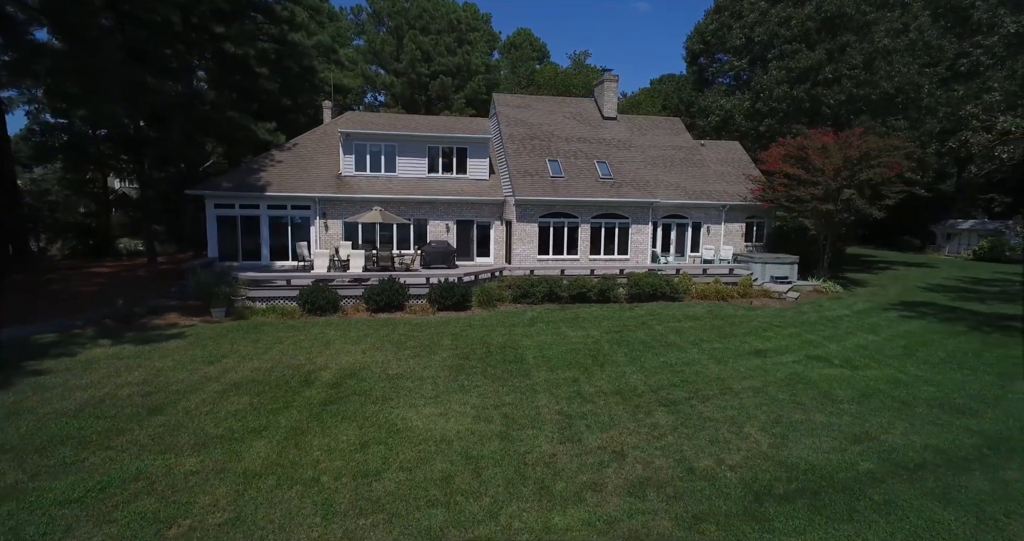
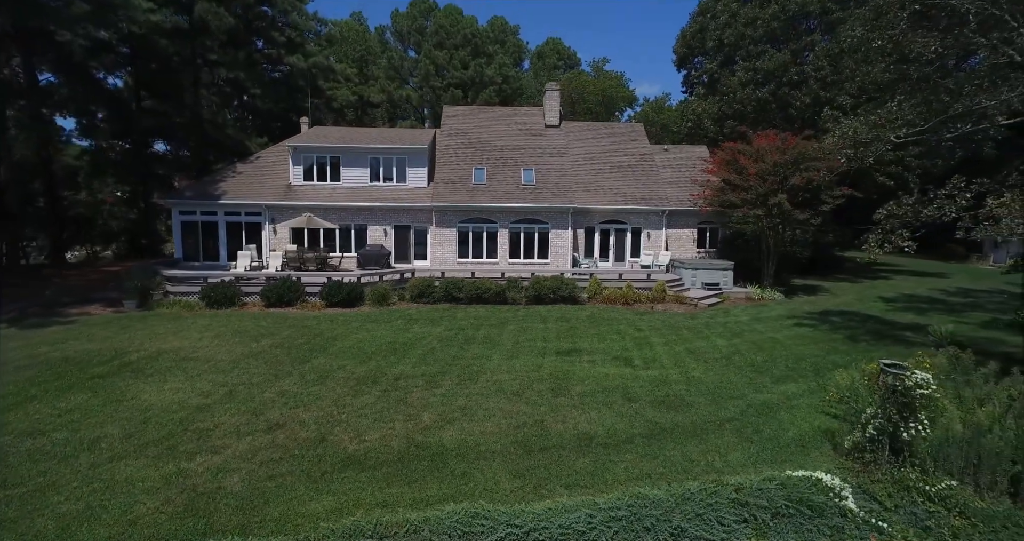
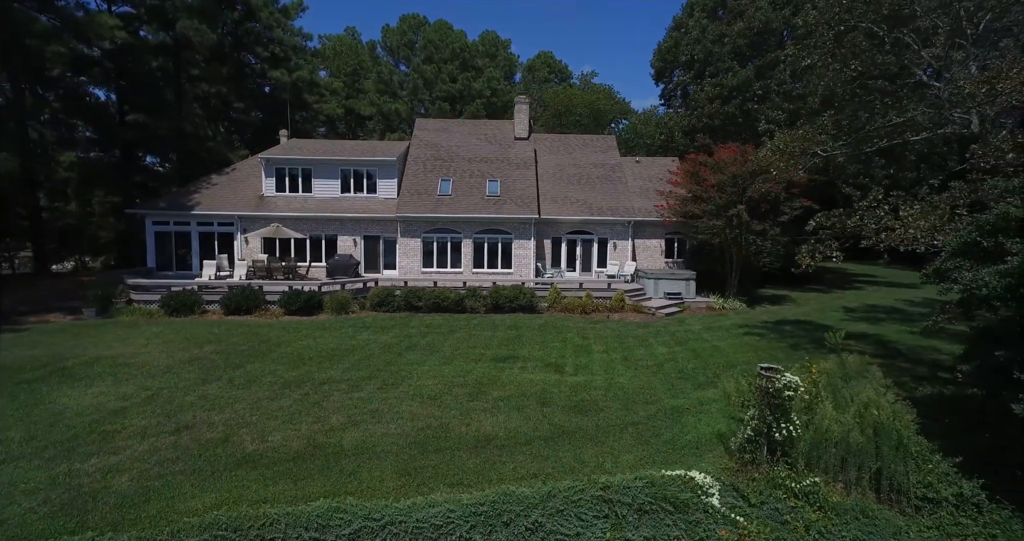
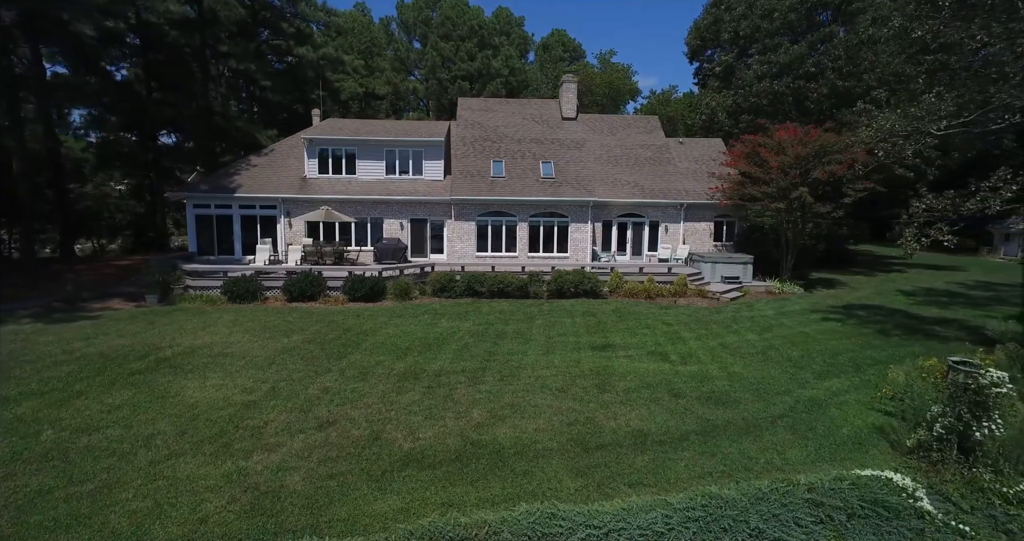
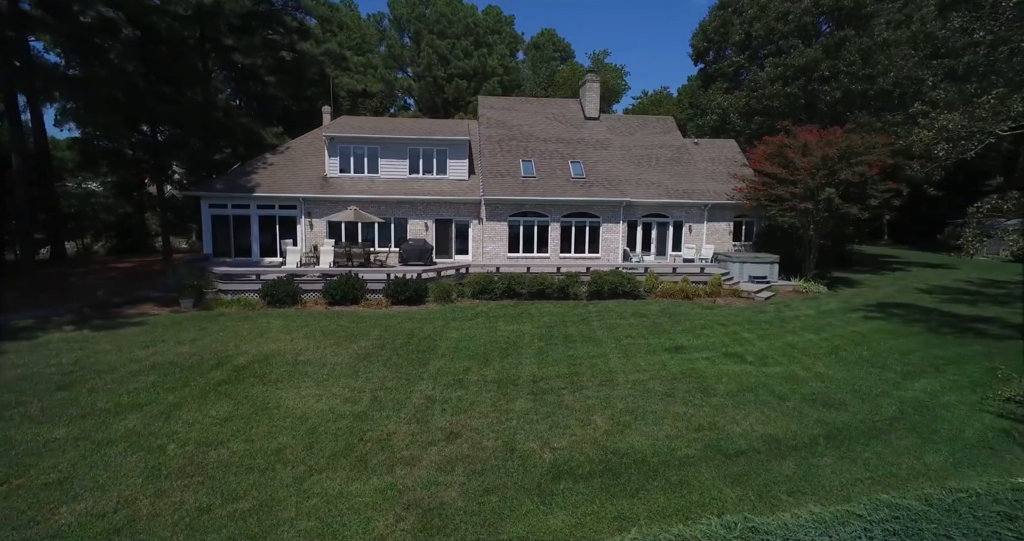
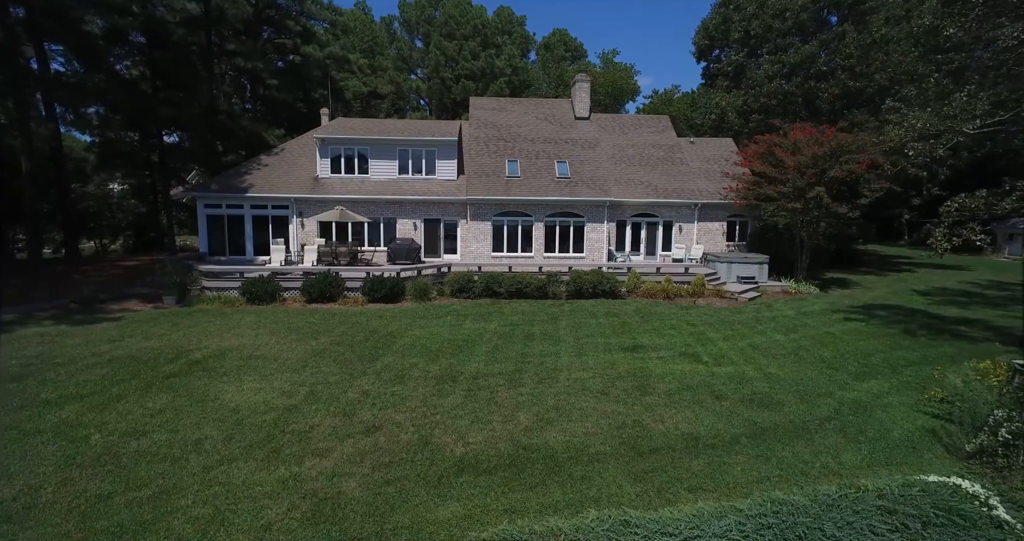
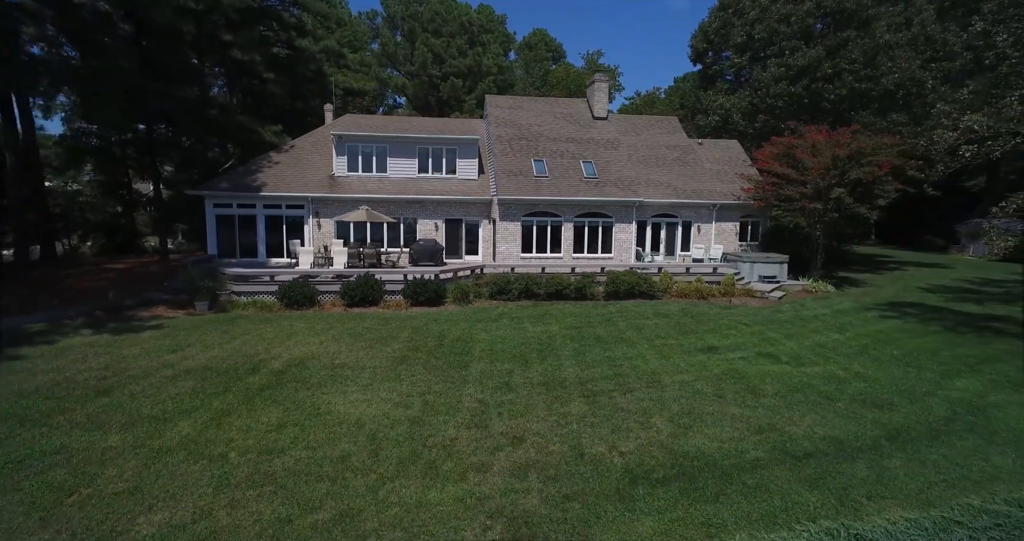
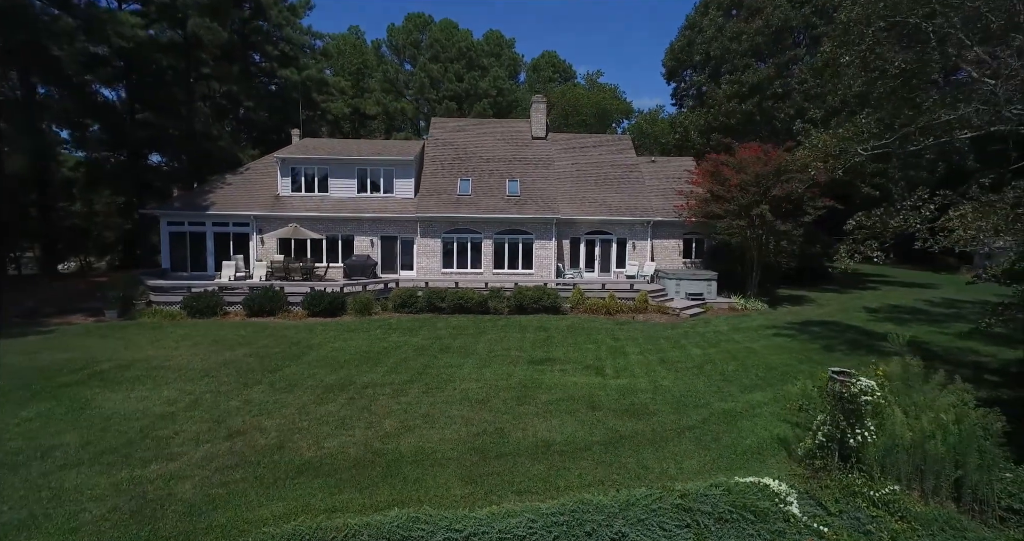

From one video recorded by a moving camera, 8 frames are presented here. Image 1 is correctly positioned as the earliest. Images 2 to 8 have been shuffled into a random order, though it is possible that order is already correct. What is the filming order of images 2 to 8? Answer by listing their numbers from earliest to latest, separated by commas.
7, 5, 6, 4, 2, 8, 3
